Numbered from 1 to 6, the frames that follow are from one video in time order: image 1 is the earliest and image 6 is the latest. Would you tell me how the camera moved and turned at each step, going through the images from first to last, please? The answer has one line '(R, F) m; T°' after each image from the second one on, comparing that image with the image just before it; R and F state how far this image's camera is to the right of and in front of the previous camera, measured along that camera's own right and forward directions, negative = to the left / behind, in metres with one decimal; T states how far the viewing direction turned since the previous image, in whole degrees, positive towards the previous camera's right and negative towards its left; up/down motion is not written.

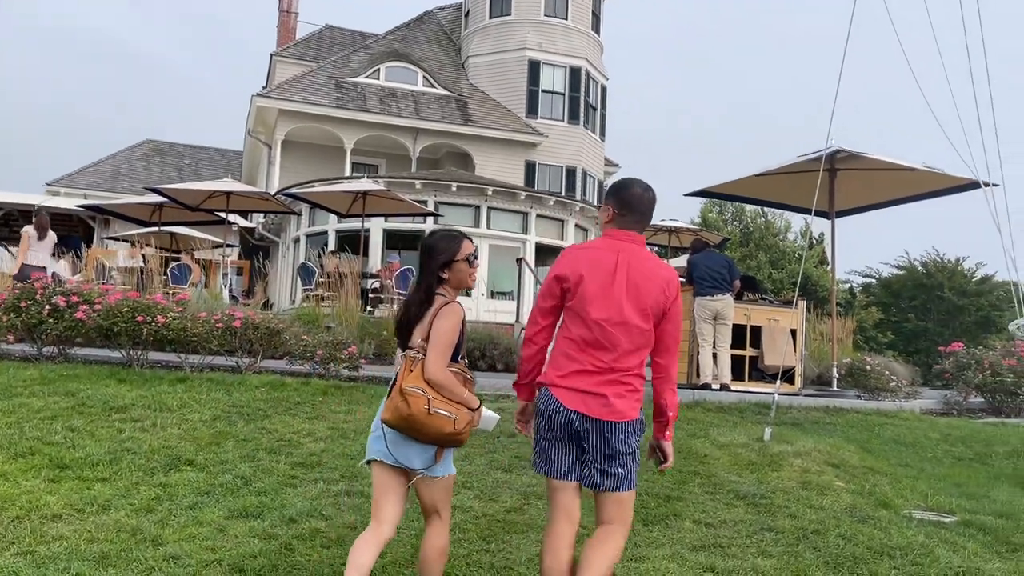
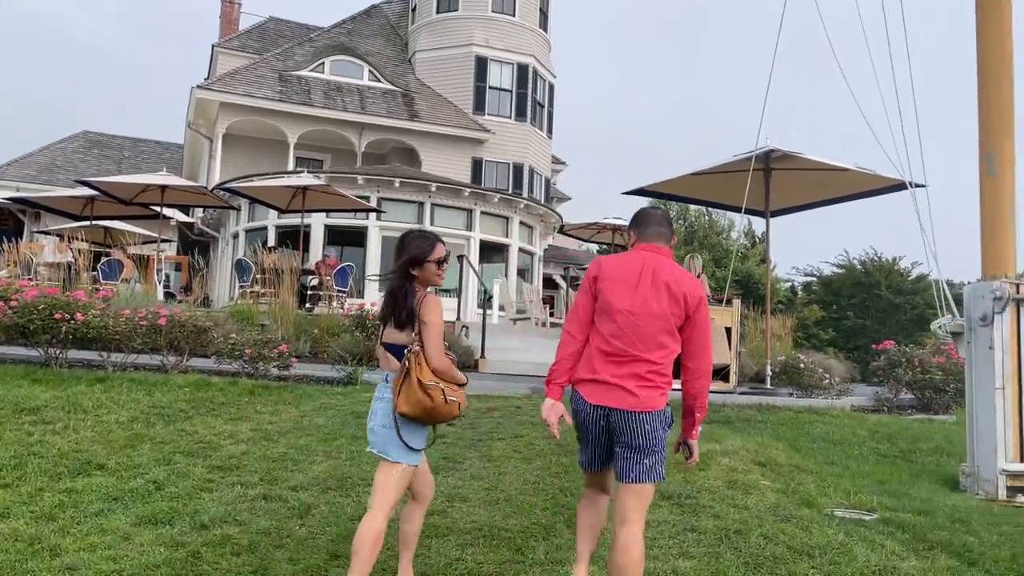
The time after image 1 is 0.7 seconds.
(+0.2, +0.1) m; +3°
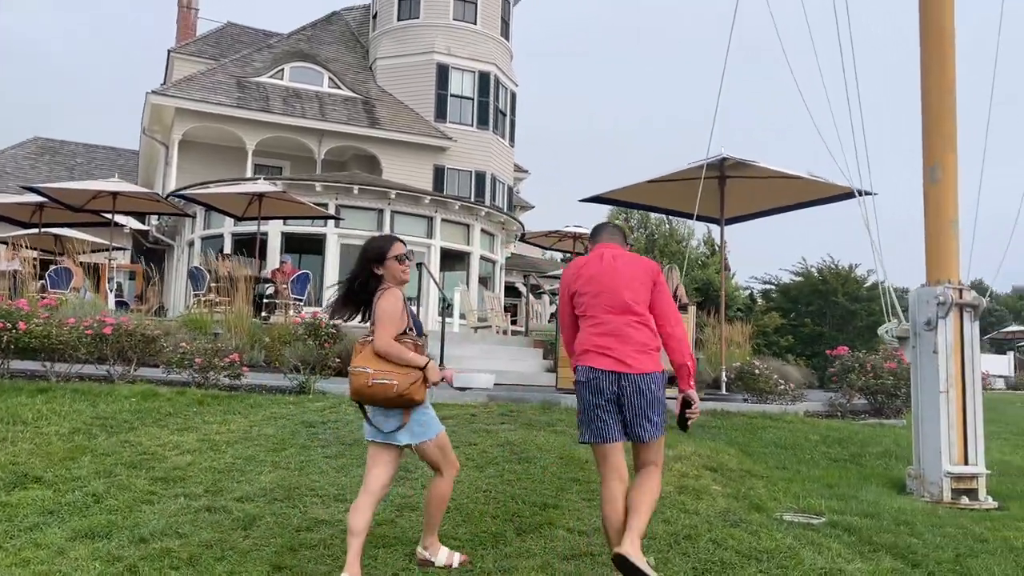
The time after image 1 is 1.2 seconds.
(+0.1, 0.0) m; +2°
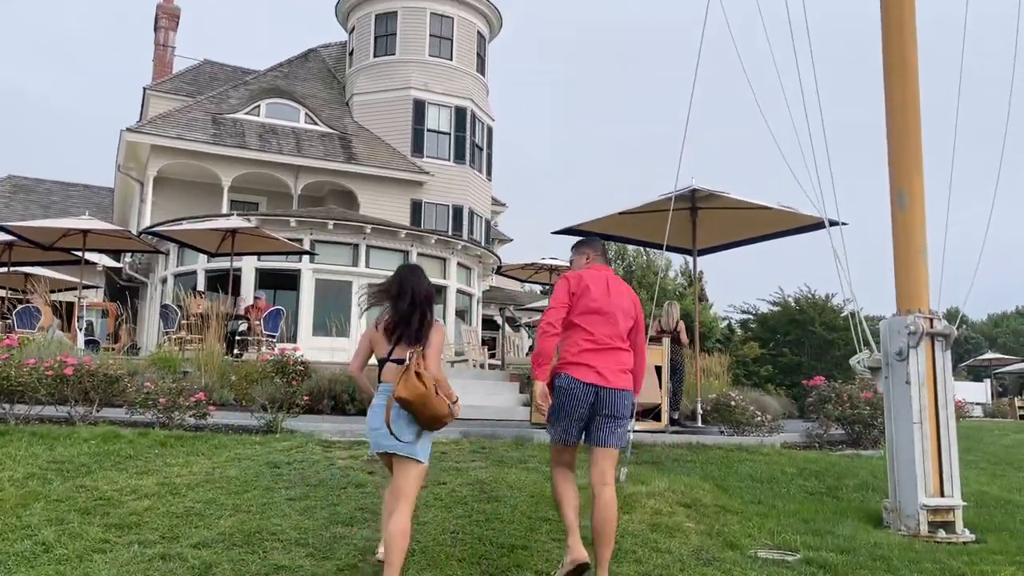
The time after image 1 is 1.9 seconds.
(+0.1, +0.1) m; +1°
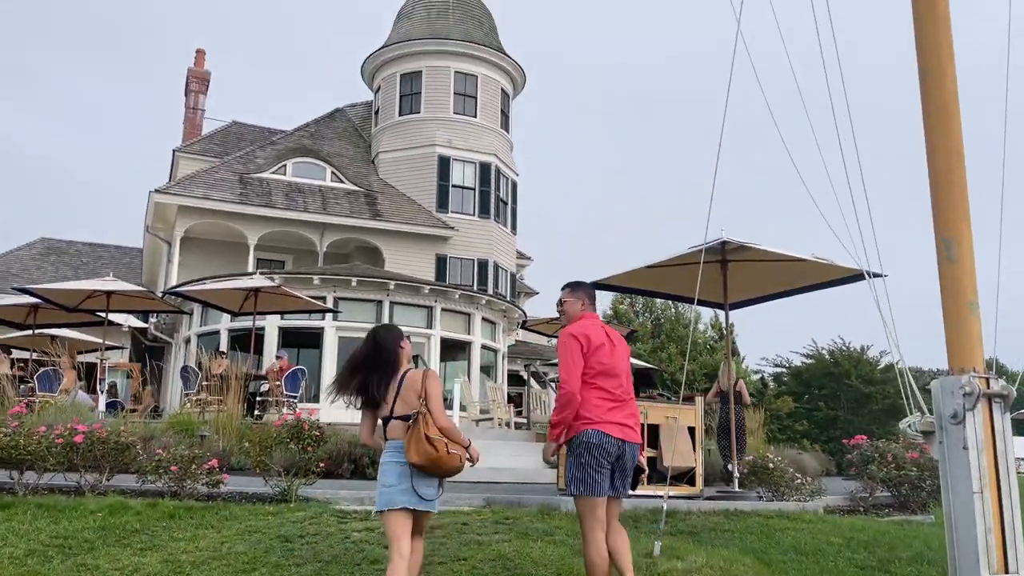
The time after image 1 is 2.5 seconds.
(0.0, +0.3) m; -2°
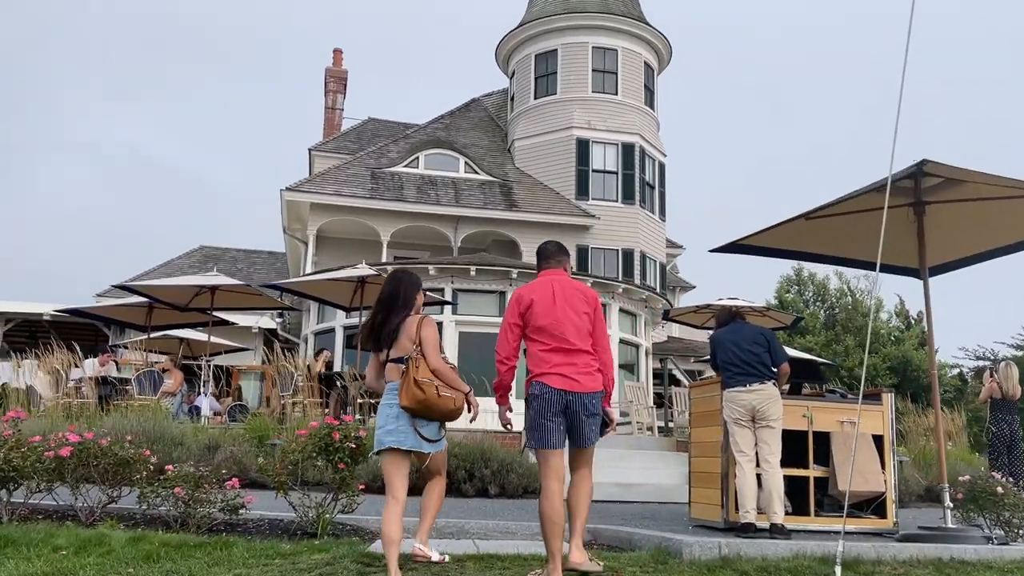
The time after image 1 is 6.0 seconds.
(+0.5, +2.4) m; -11°
